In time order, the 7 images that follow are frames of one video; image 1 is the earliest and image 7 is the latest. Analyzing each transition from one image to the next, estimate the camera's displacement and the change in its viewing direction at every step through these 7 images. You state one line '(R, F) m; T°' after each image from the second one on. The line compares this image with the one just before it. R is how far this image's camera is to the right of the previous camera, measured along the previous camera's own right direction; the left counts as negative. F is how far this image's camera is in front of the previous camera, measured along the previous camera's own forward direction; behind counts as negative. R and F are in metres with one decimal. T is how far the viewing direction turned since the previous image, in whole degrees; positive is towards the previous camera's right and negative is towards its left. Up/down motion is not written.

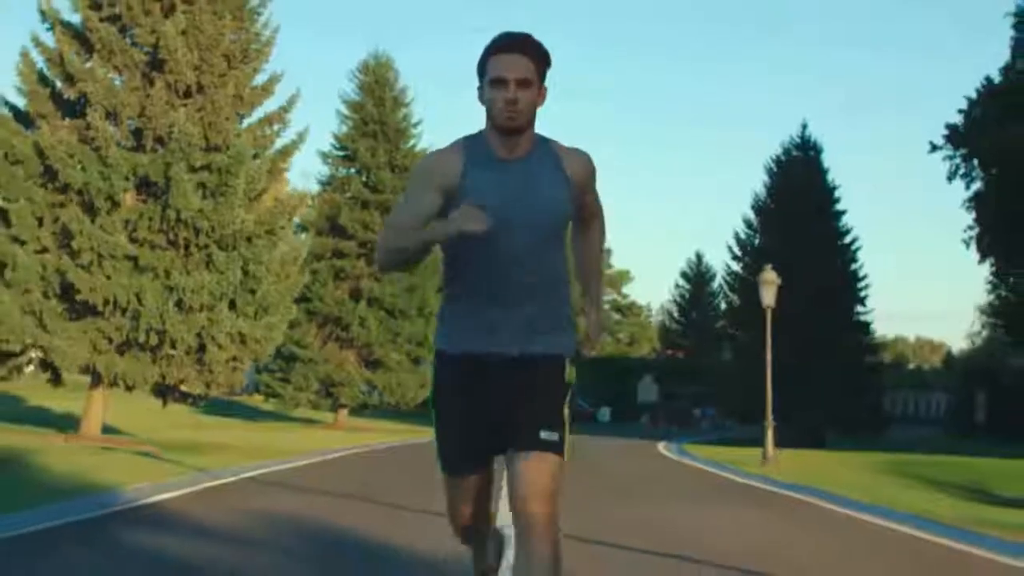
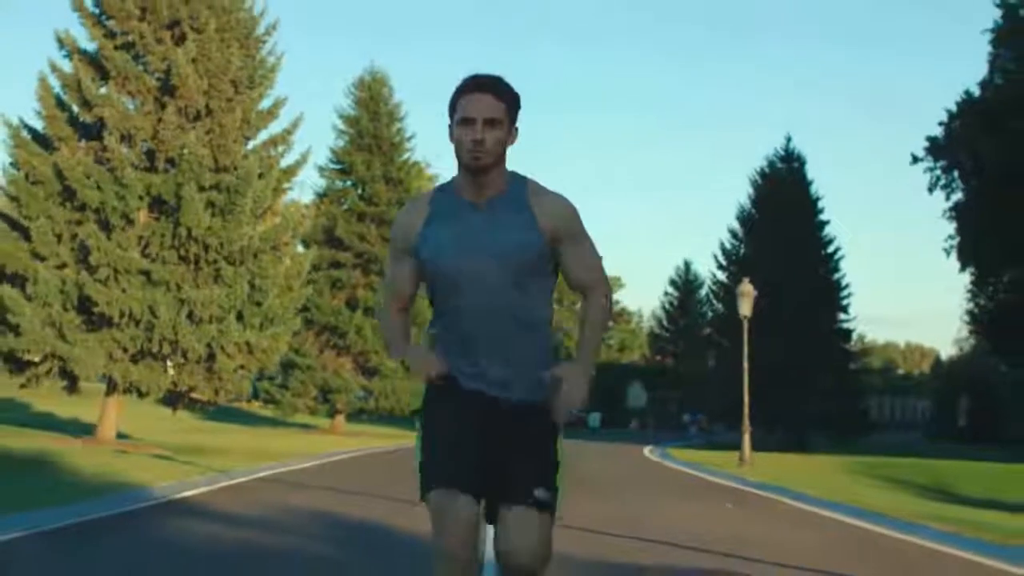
(0.0, -1.3) m; 0°
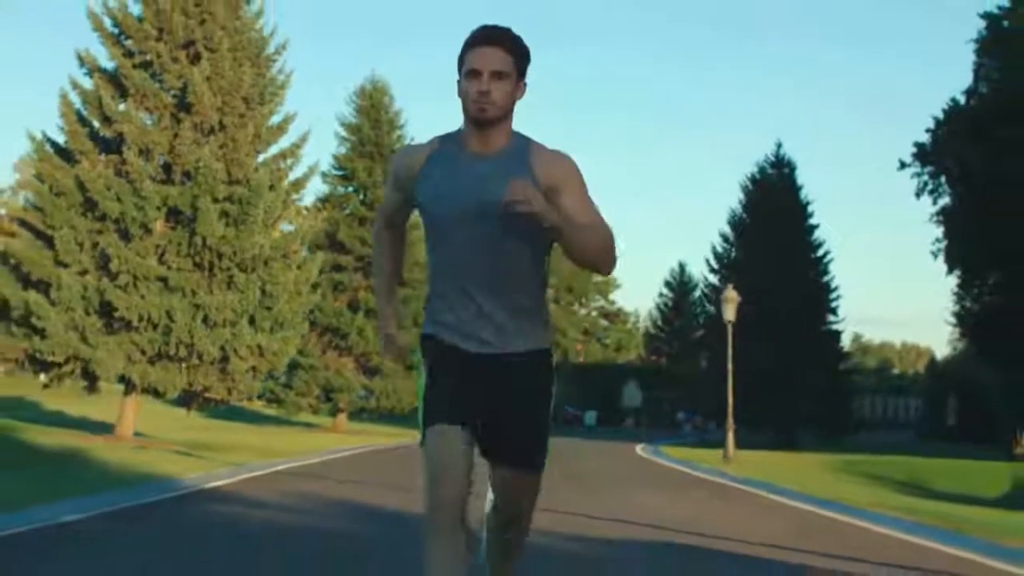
(0.0, -1.3) m; 0°
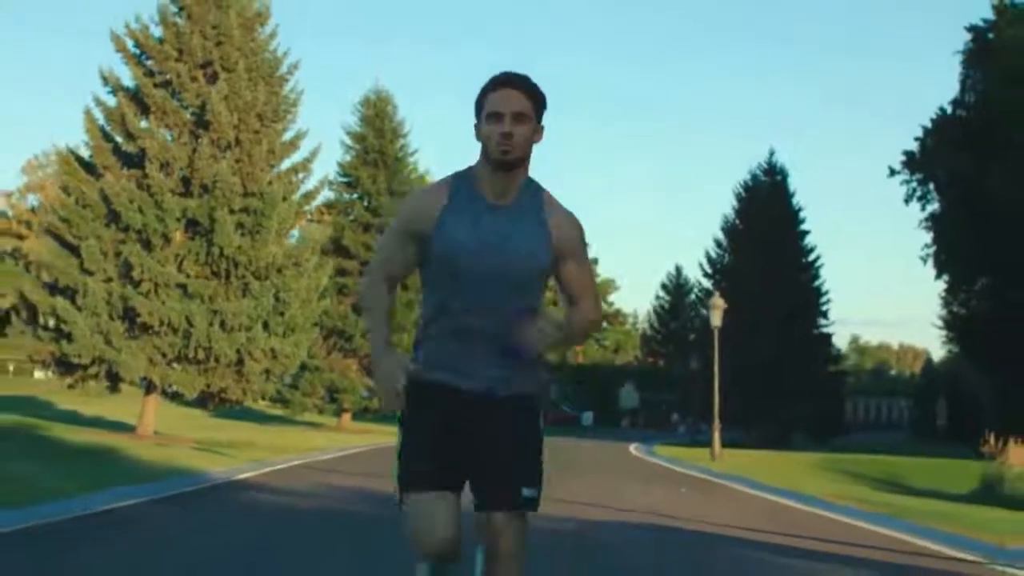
(0.0, -1.4) m; 0°
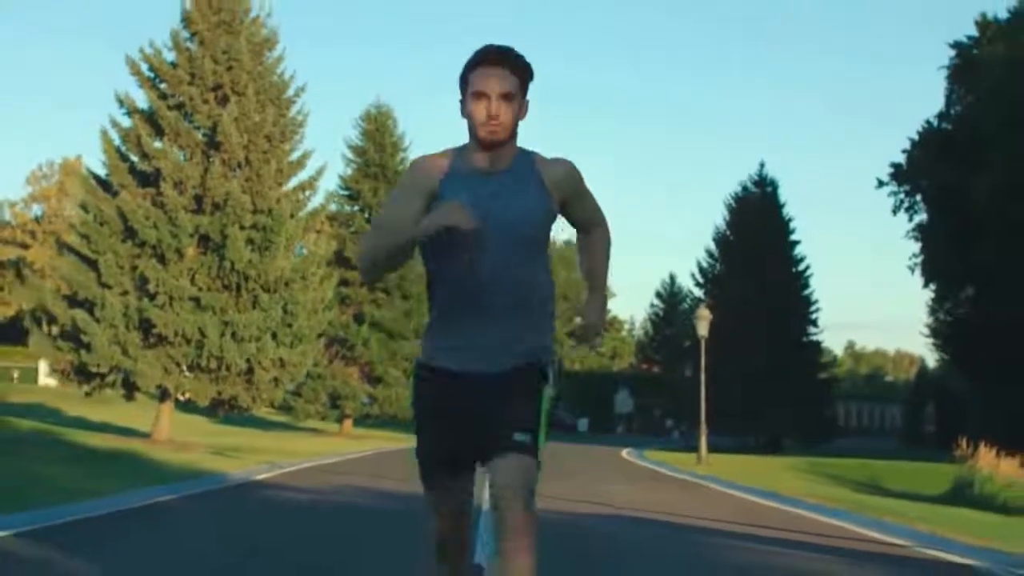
(0.0, -1.3) m; 0°
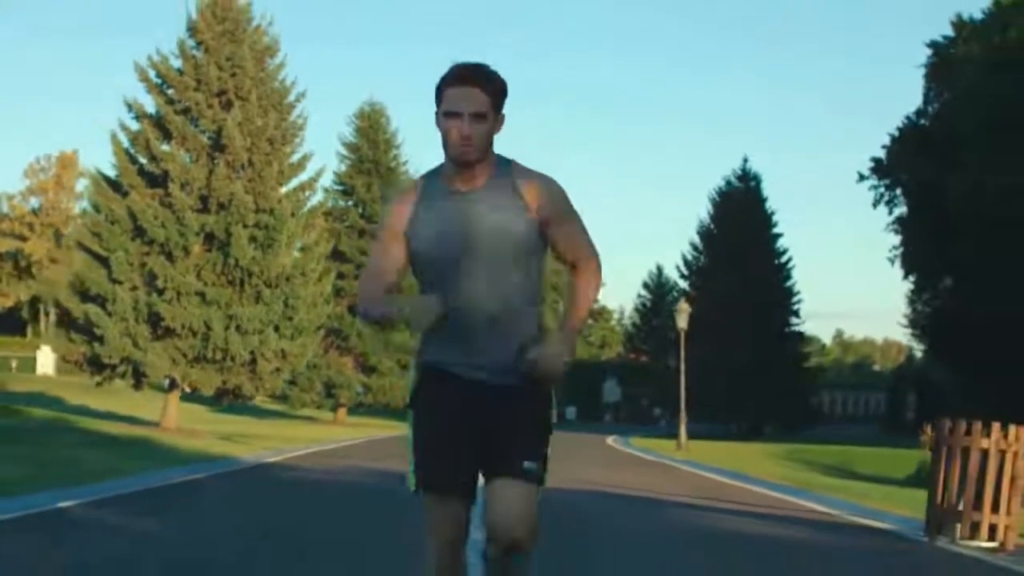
(0.0, -1.5) m; 0°
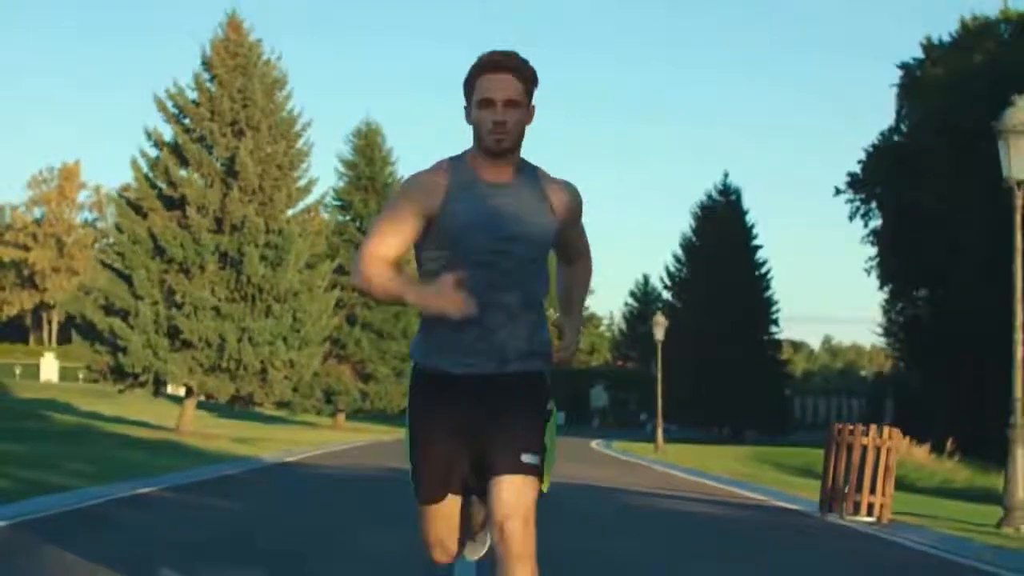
(0.0, -2.4) m; 0°
